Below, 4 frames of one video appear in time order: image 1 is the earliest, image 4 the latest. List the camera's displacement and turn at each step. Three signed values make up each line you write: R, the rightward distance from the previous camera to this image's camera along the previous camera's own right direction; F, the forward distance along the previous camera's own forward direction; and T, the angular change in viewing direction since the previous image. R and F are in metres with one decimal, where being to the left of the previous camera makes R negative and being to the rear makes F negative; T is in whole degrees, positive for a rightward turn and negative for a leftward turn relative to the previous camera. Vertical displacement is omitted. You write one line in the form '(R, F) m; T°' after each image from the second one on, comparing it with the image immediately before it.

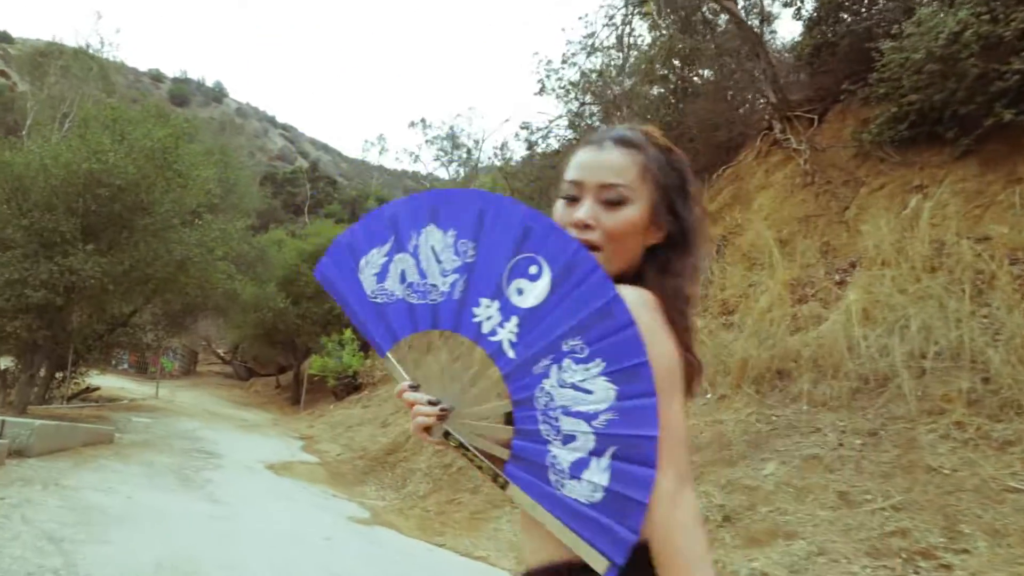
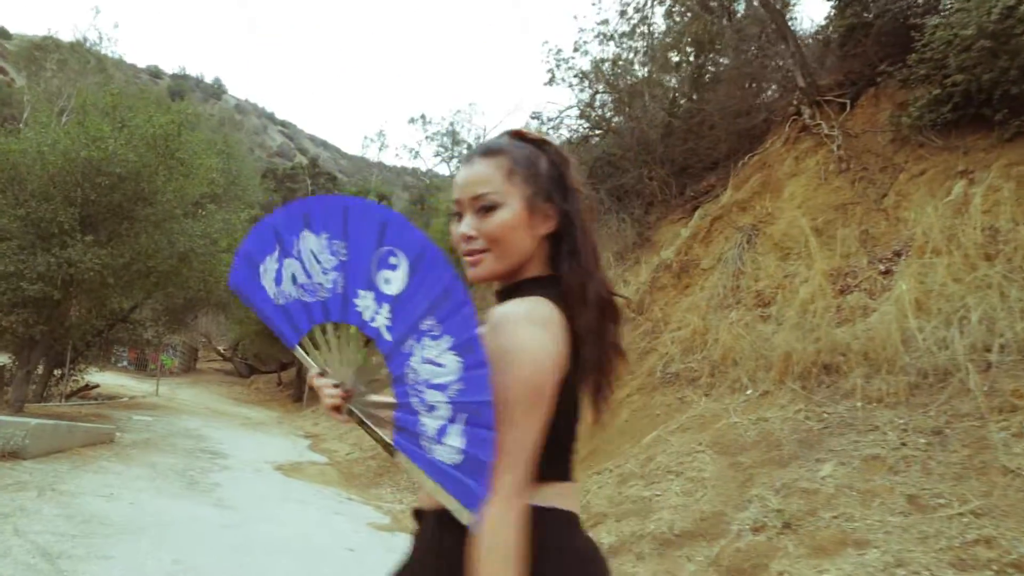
(-0.3, +0.5) m; 0°
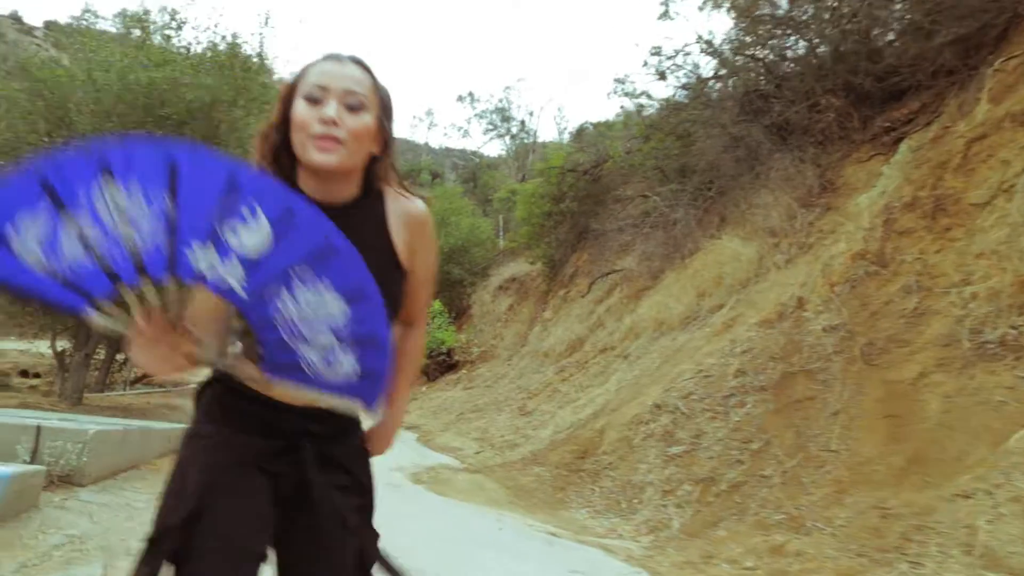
(-1.5, +2.4) m; -3°
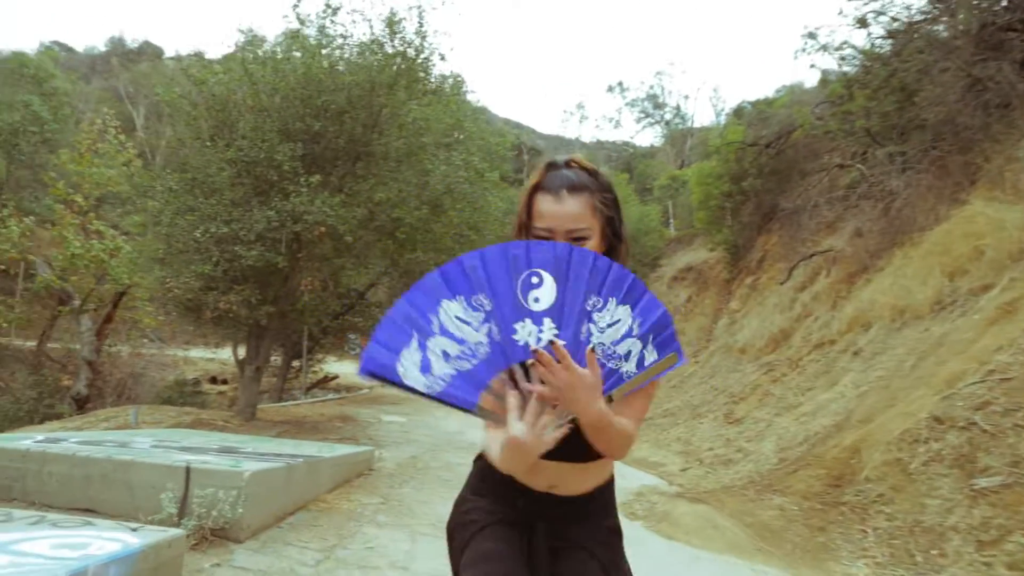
(-0.5, +1.2) m; -11°
